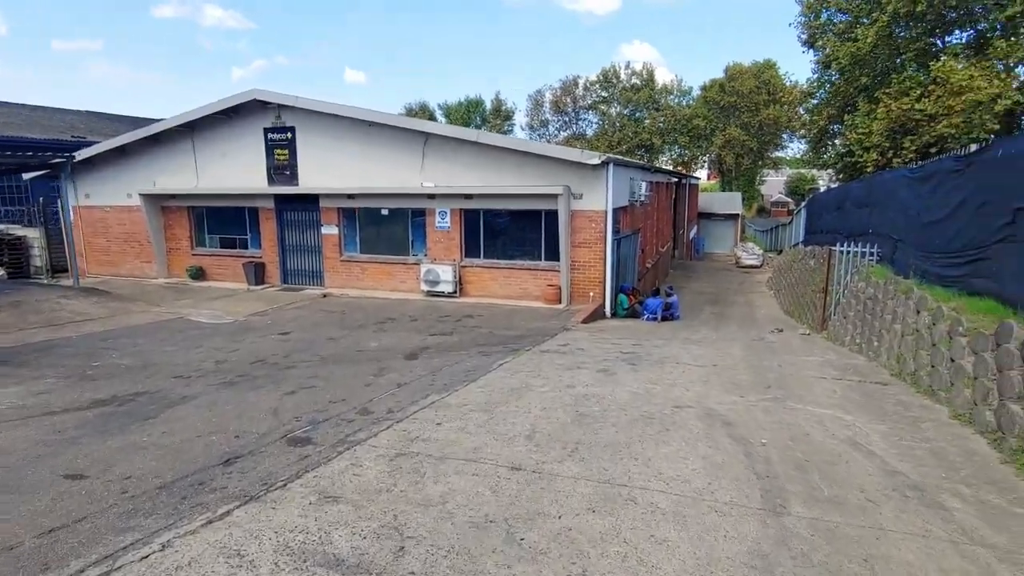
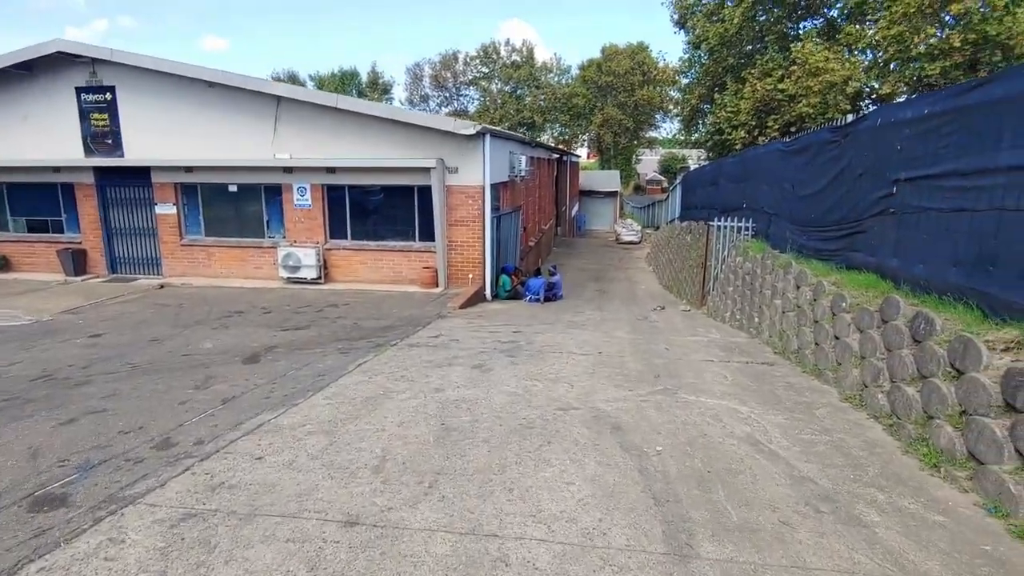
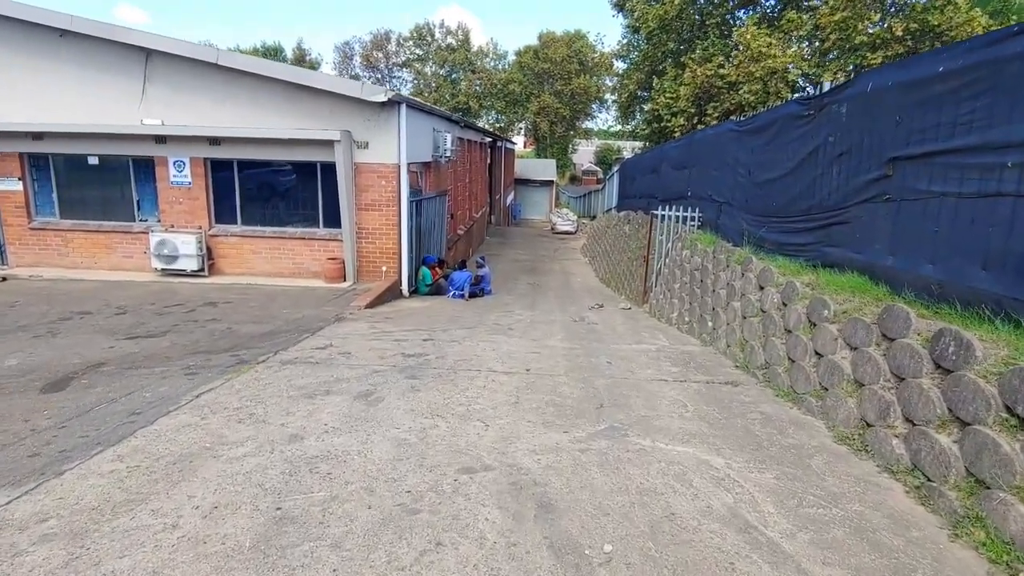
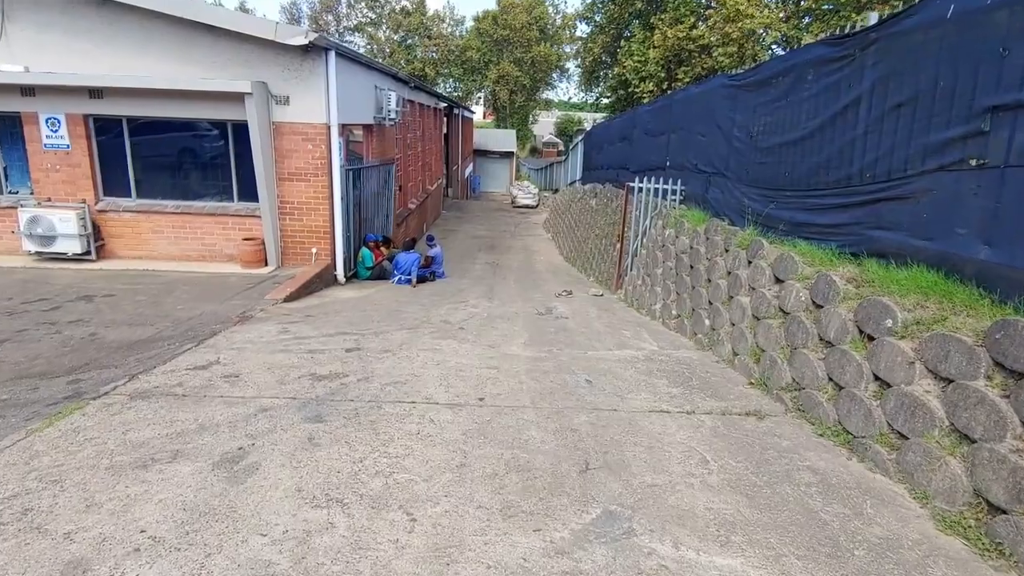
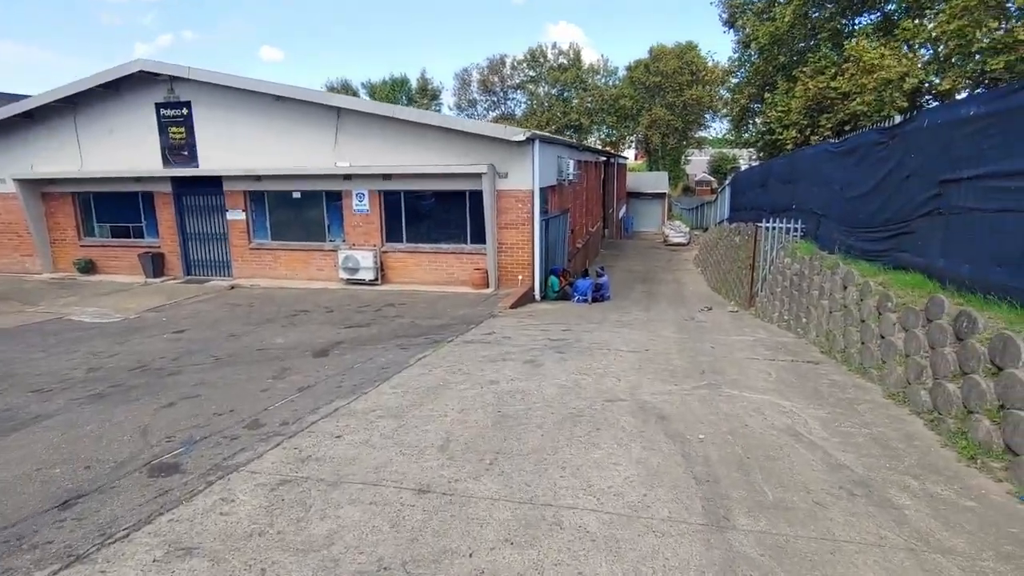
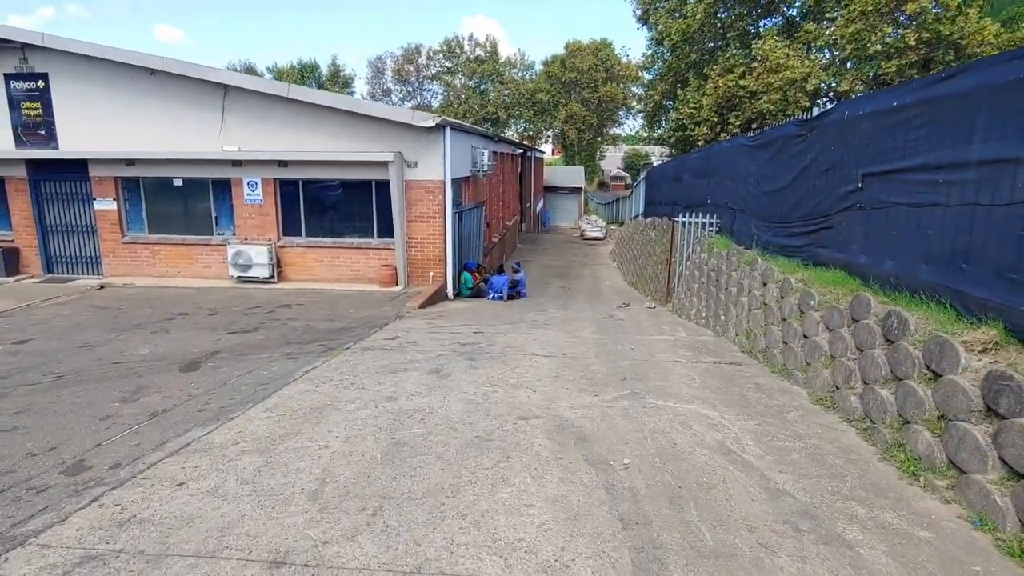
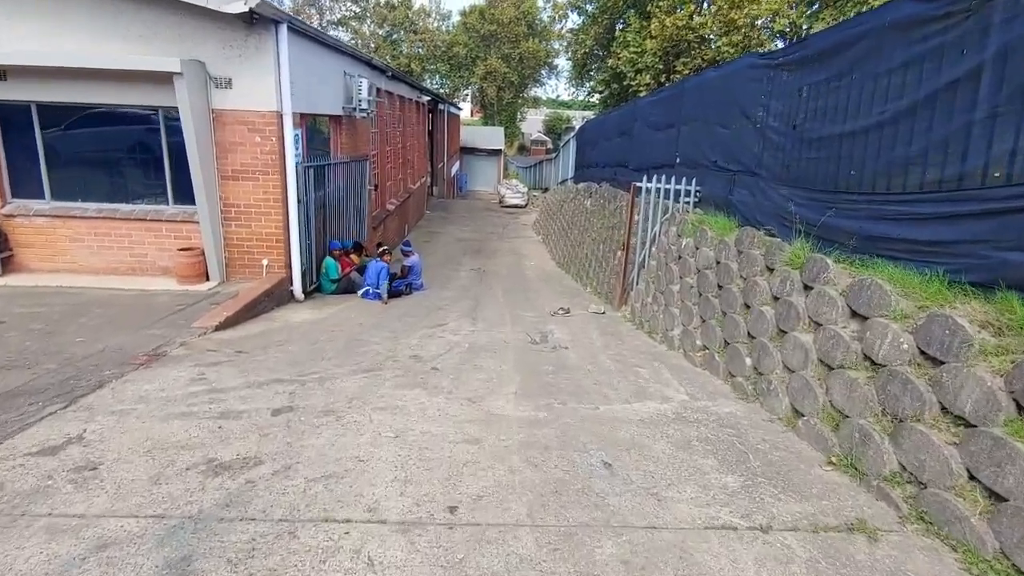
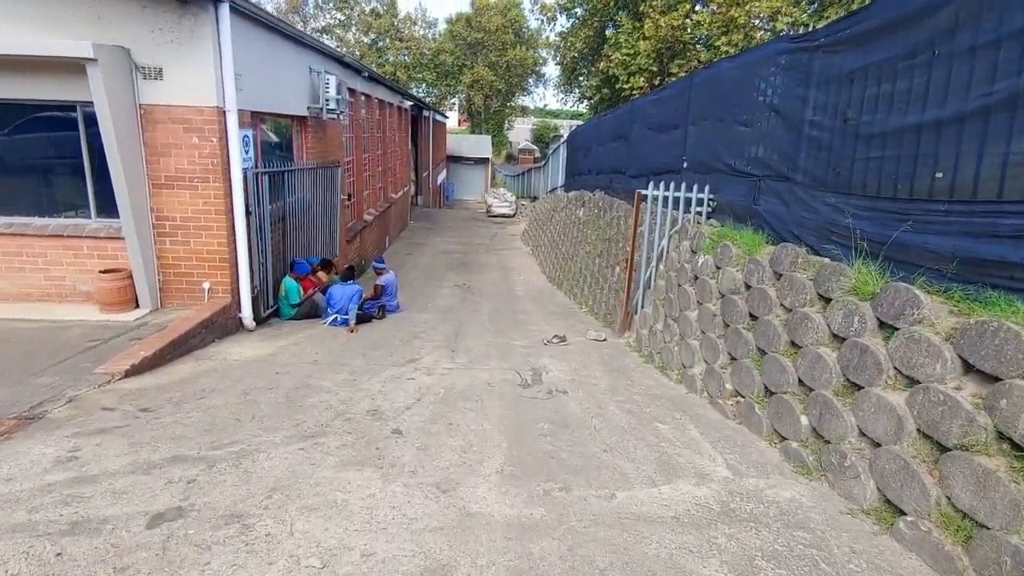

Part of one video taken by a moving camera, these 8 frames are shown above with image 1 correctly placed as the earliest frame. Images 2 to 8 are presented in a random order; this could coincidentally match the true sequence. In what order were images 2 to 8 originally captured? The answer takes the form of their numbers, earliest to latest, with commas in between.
5, 2, 6, 3, 4, 7, 8
